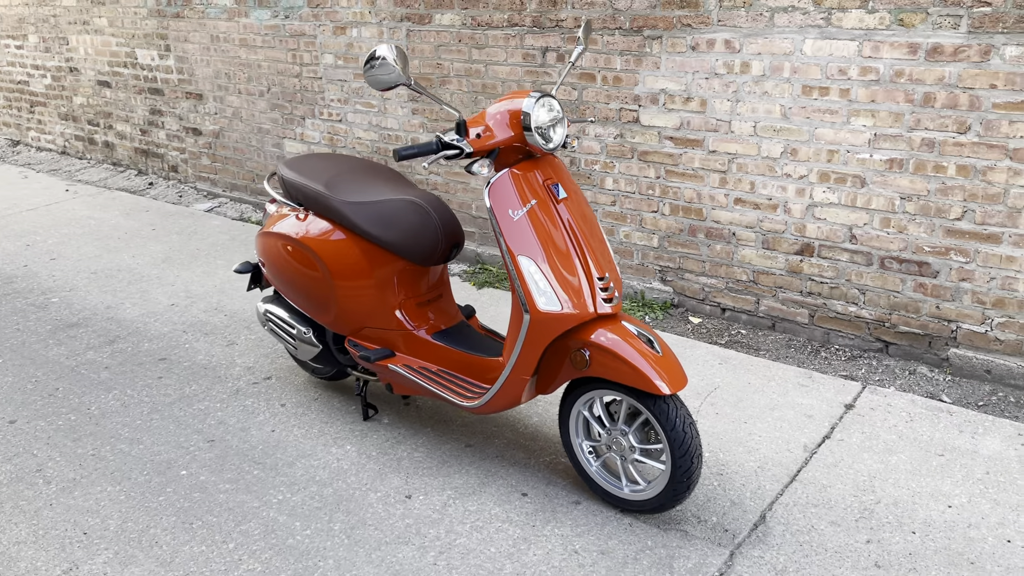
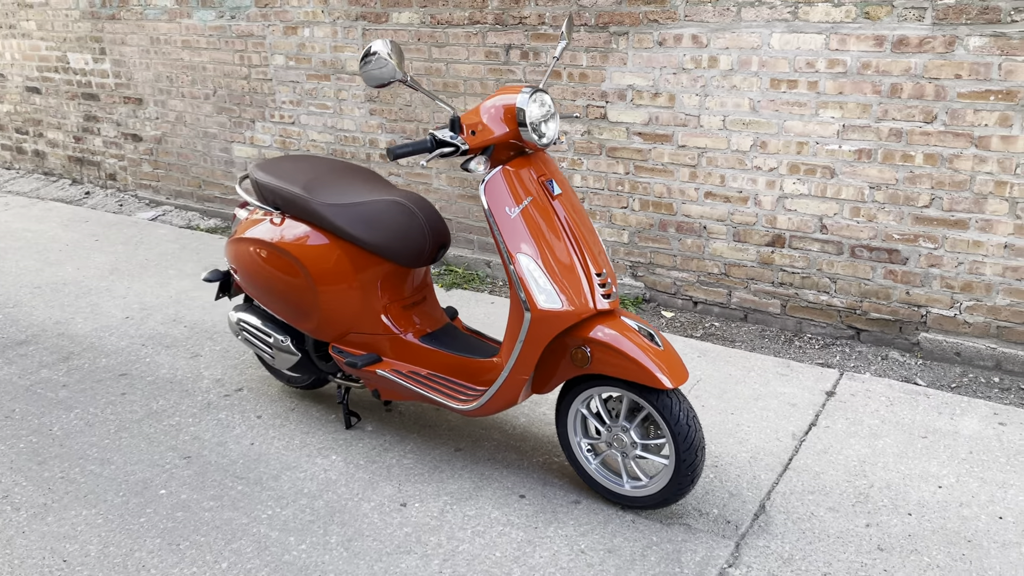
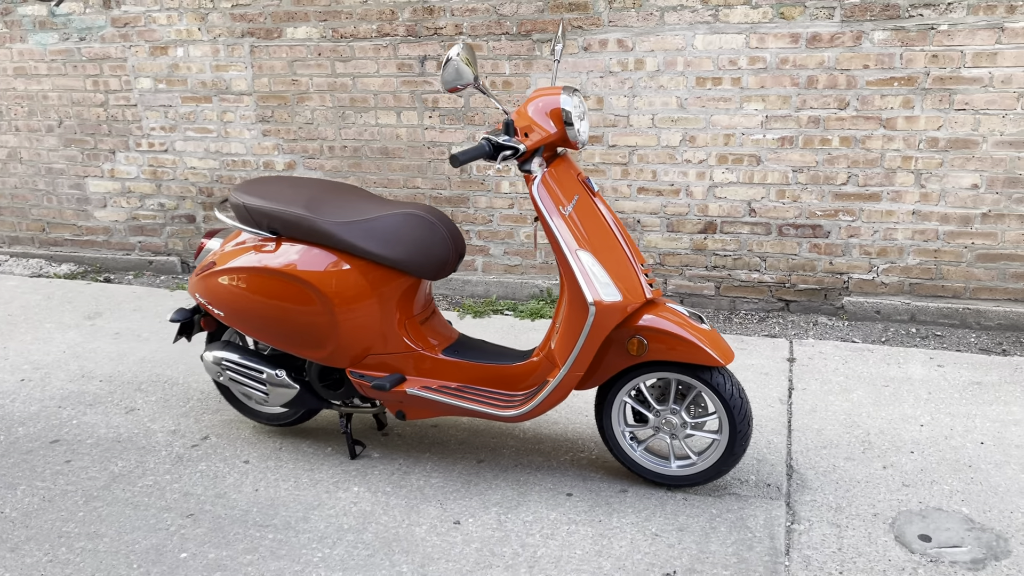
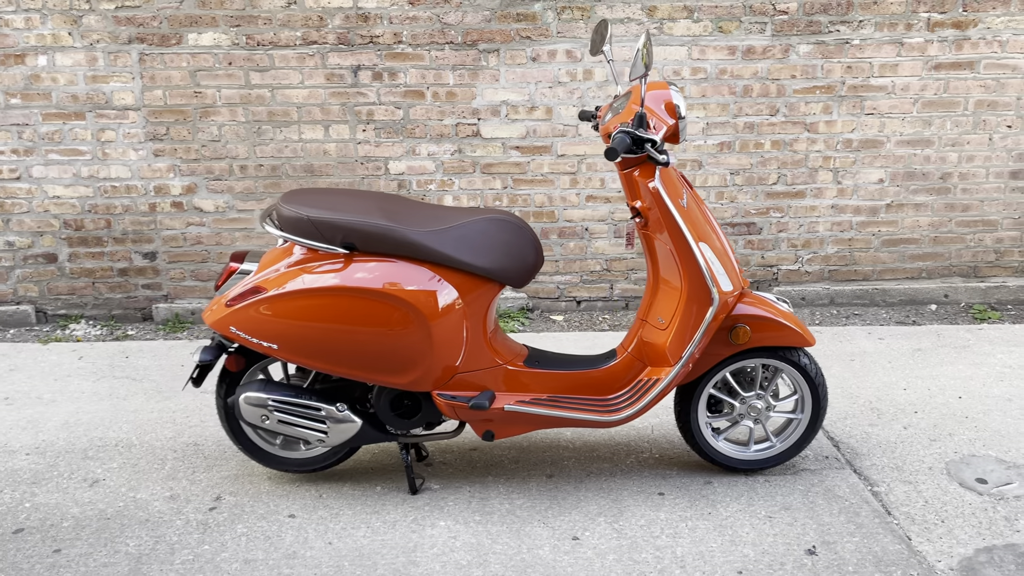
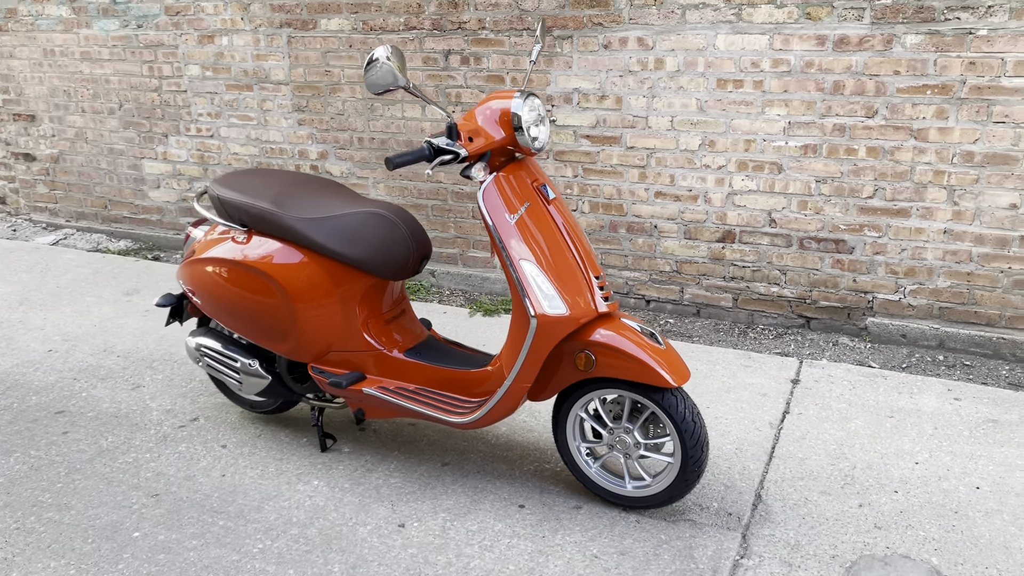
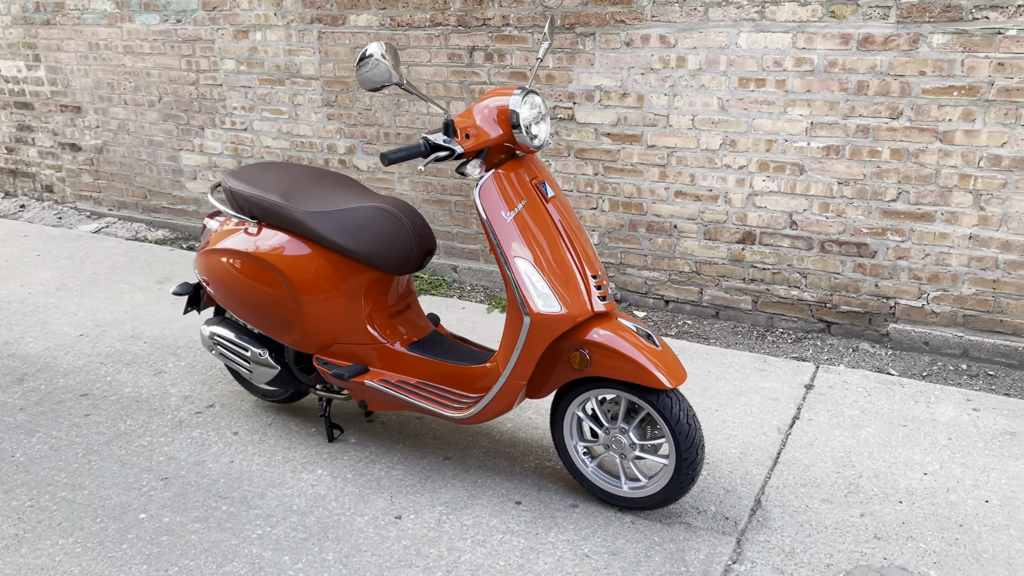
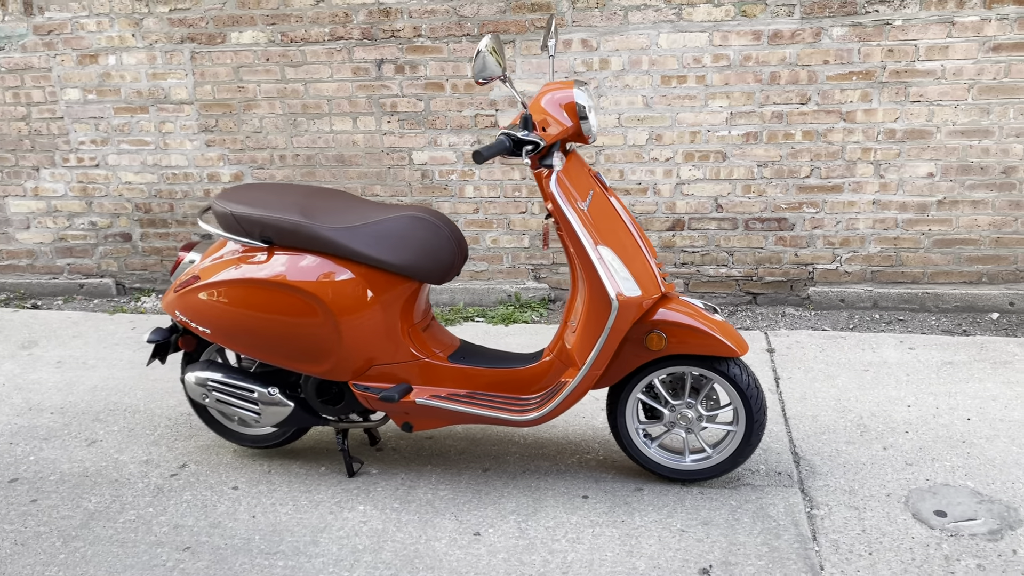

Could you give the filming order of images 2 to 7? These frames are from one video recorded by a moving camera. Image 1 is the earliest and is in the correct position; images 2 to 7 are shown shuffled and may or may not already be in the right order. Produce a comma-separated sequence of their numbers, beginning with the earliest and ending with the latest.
2, 6, 5, 3, 7, 4
